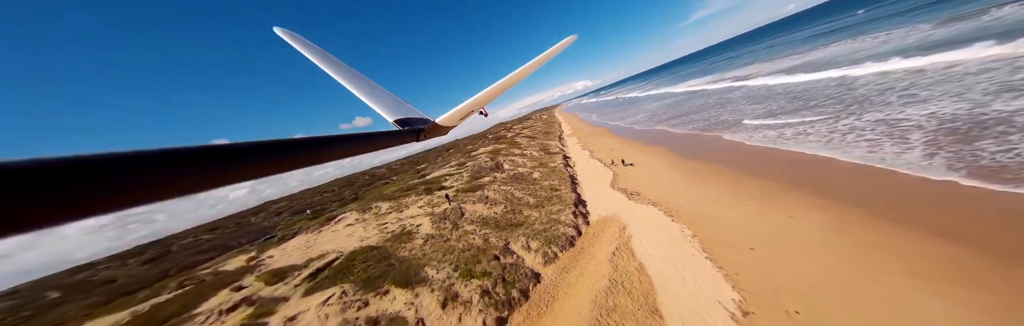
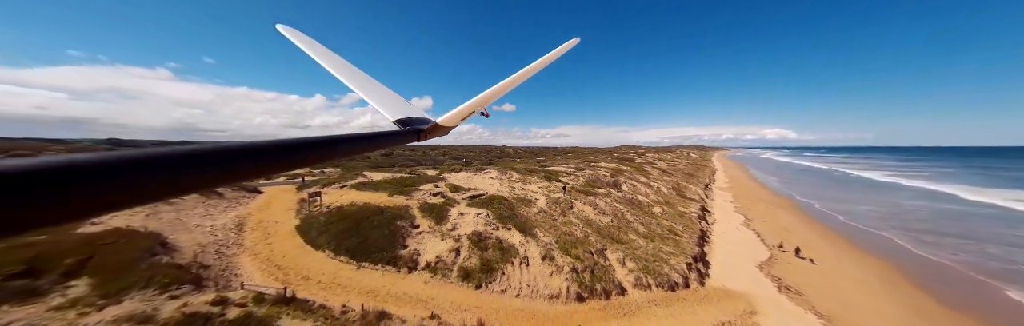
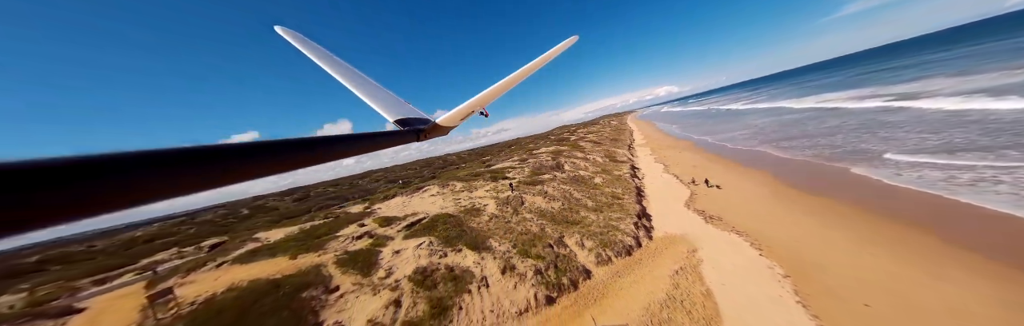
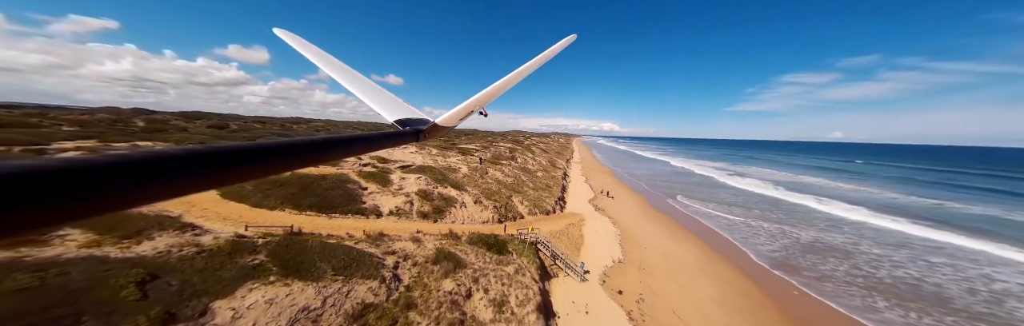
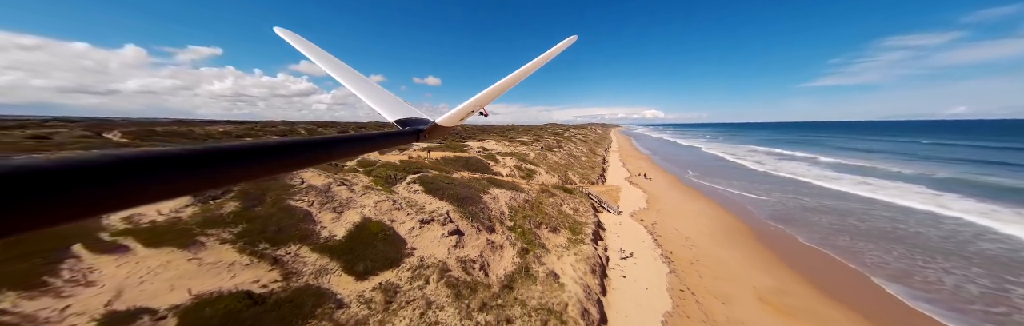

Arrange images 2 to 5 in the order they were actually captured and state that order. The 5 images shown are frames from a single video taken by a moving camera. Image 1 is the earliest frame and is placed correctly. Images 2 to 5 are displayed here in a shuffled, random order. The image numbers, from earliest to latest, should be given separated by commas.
3, 2, 4, 5
